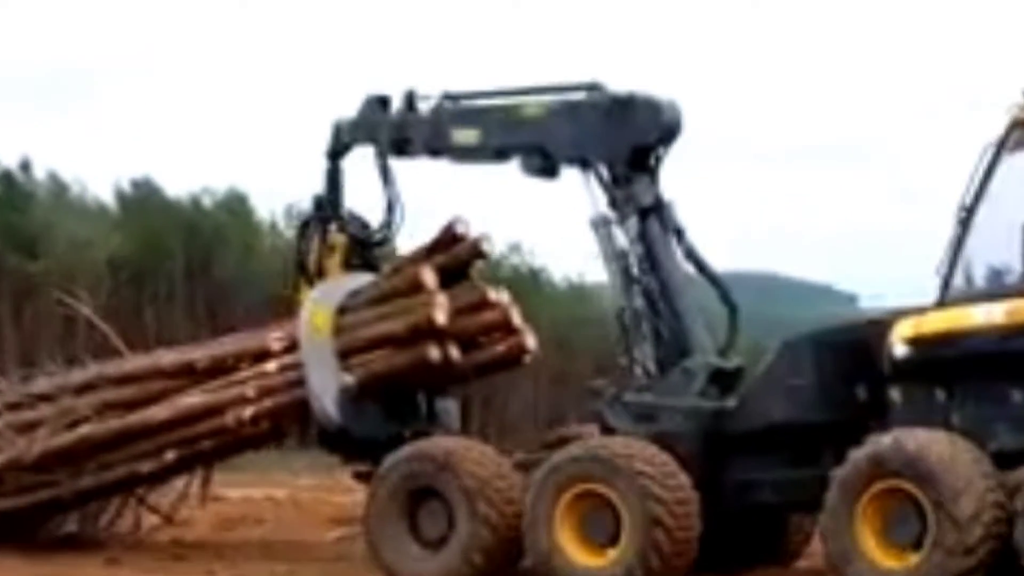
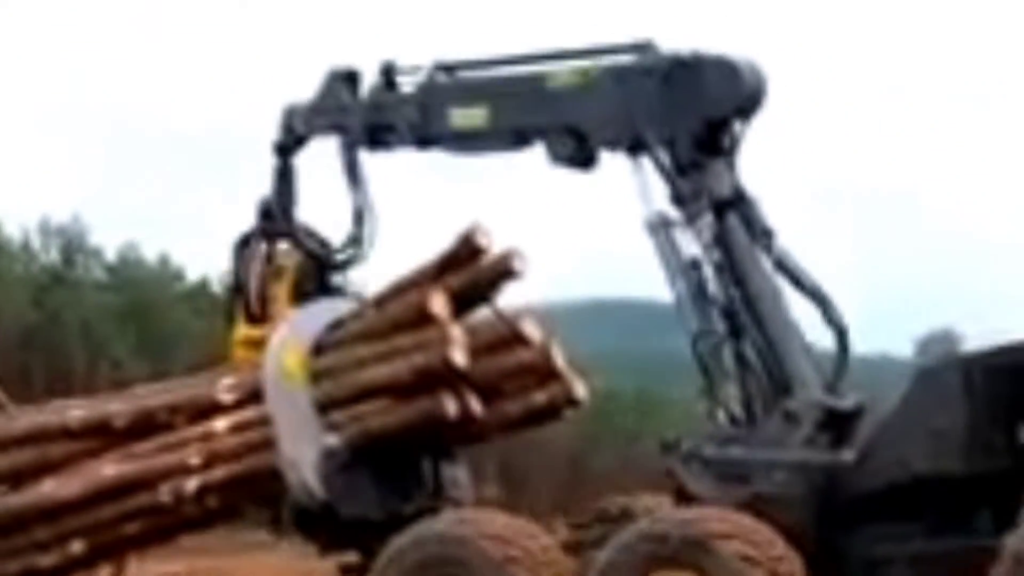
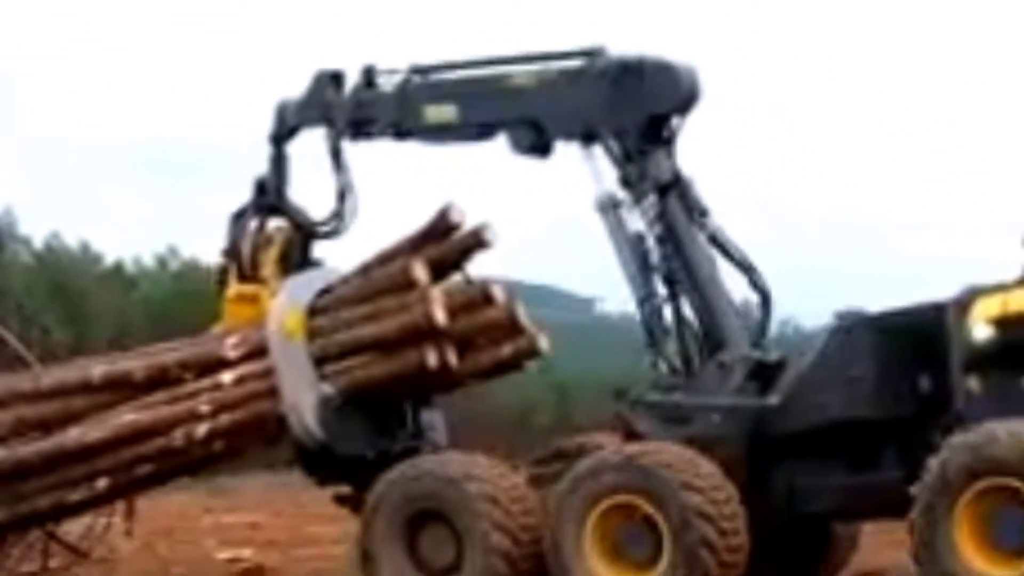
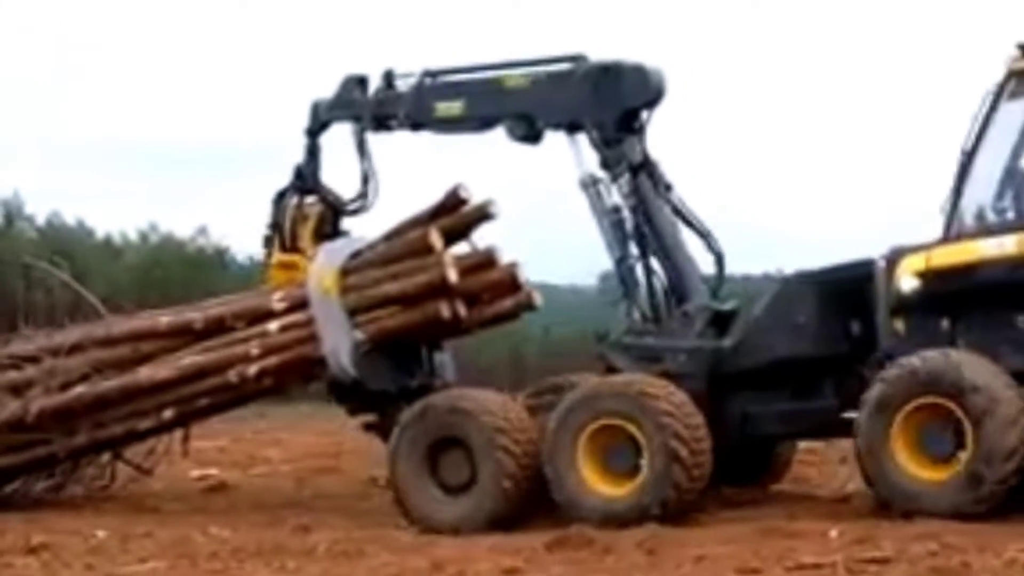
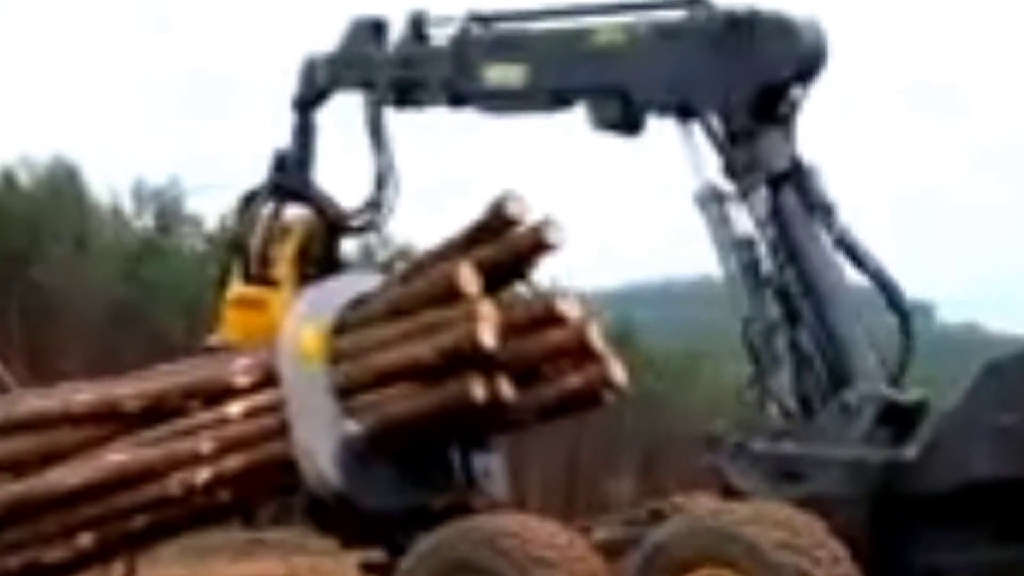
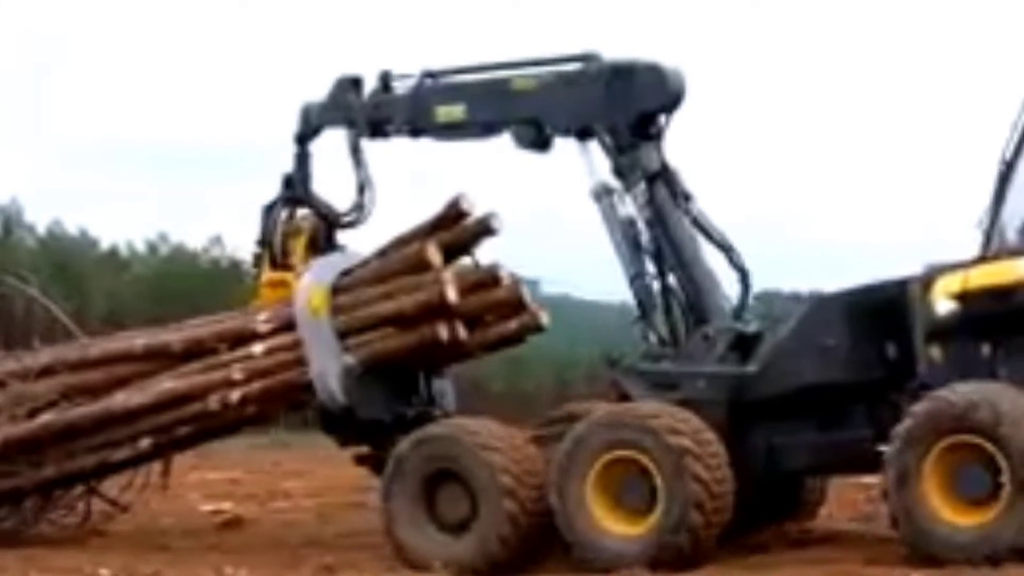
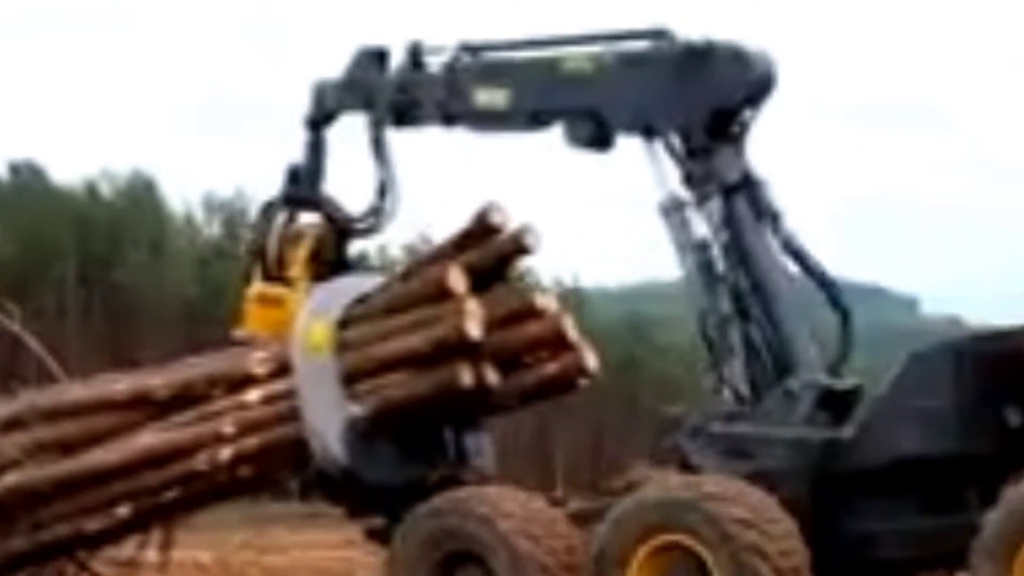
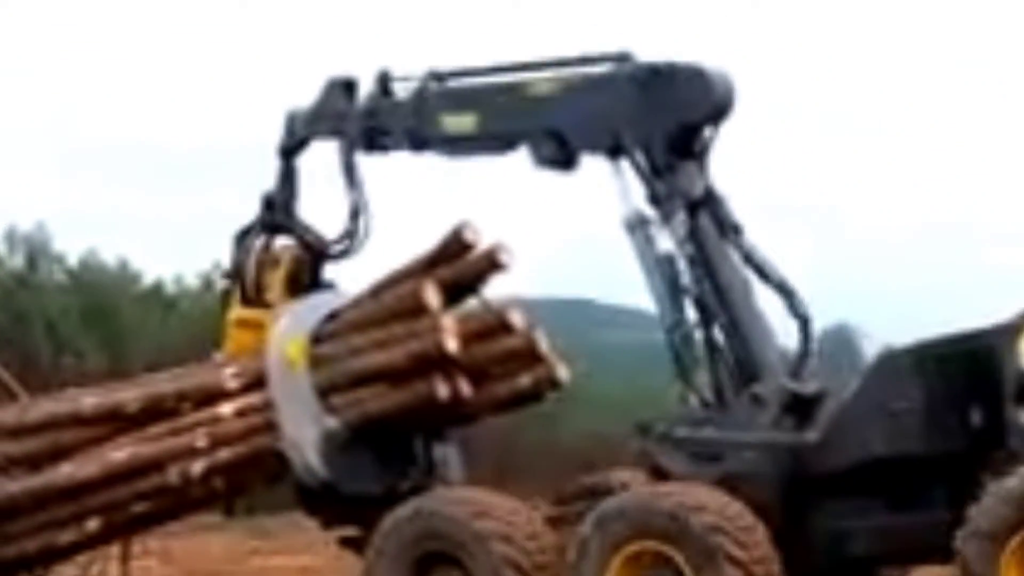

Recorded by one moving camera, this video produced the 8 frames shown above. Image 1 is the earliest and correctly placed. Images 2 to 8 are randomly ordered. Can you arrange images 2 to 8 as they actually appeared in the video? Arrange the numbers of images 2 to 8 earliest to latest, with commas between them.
7, 5, 2, 8, 3, 6, 4
